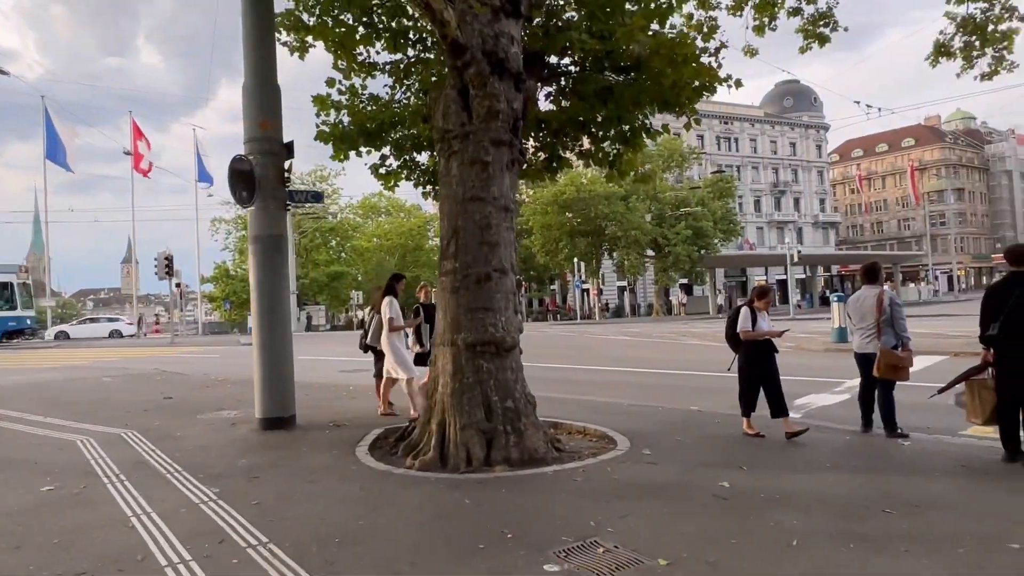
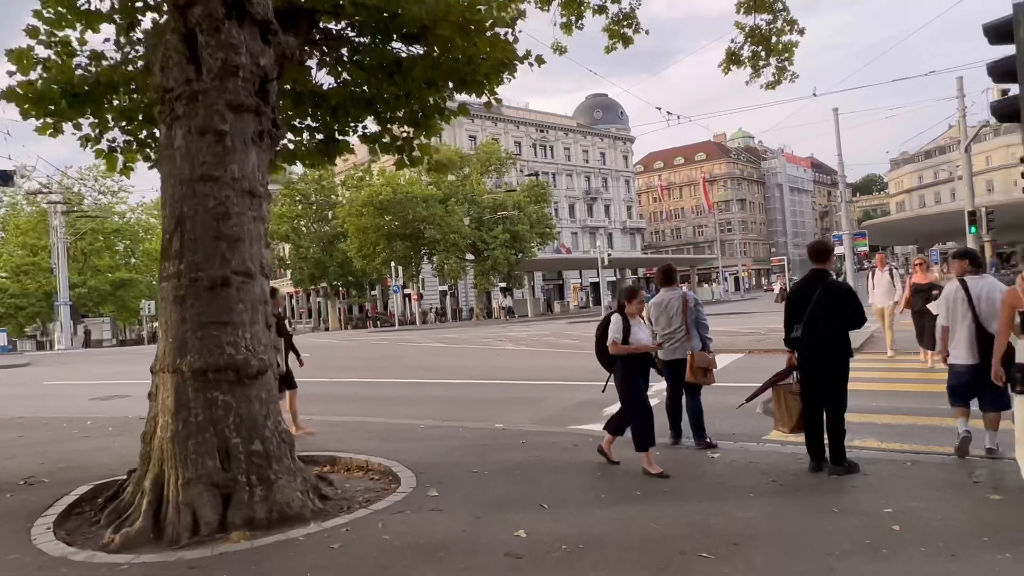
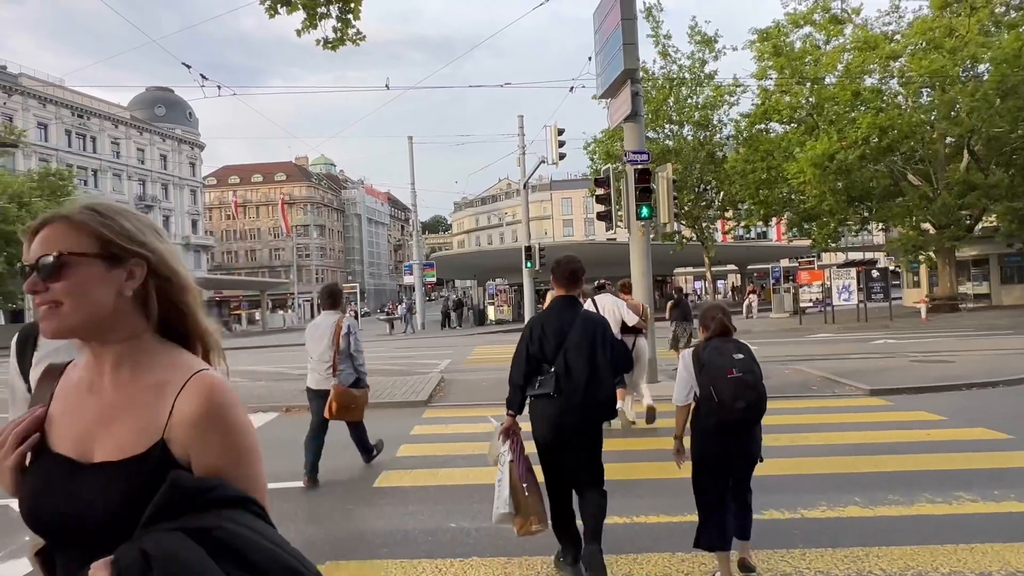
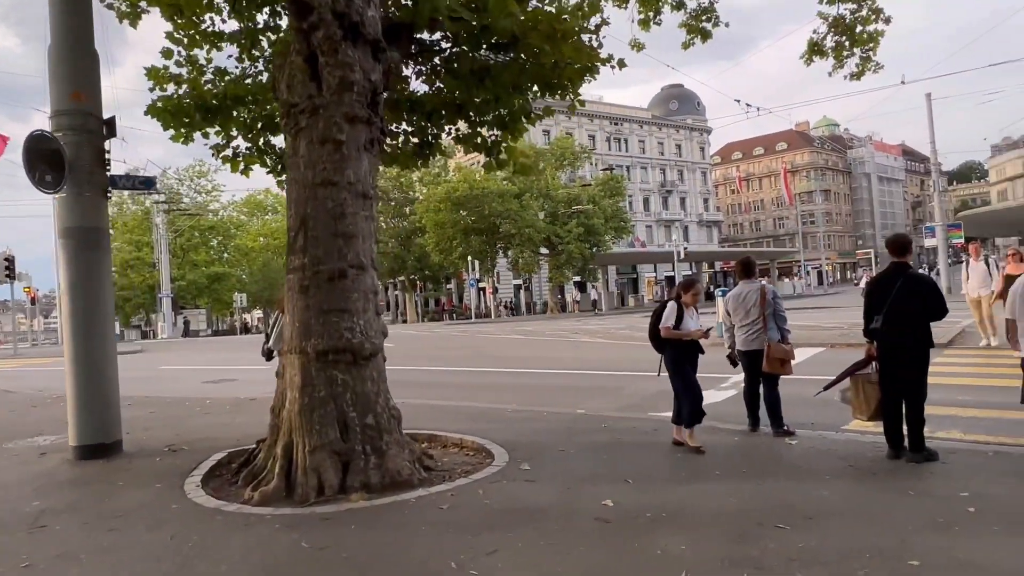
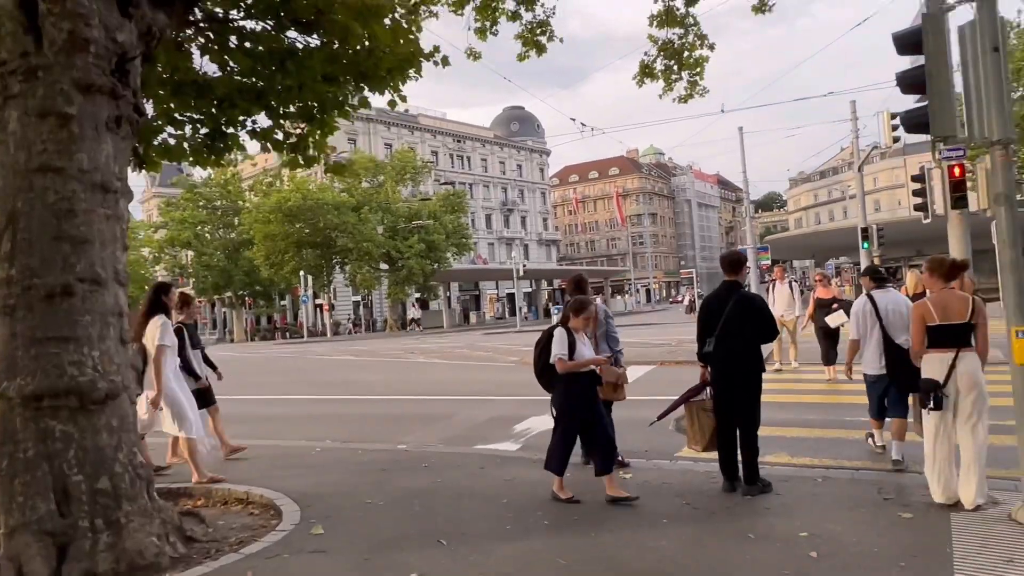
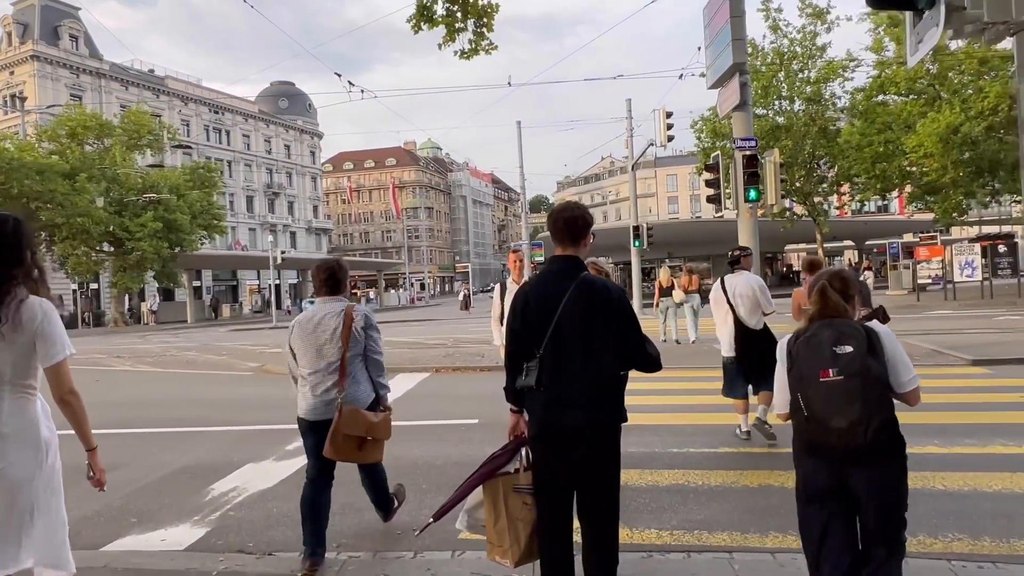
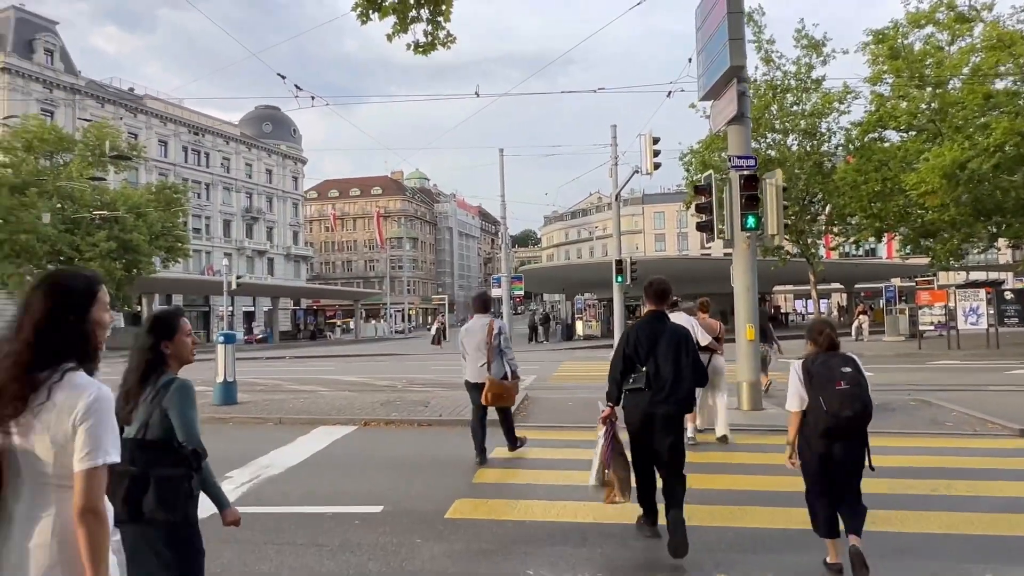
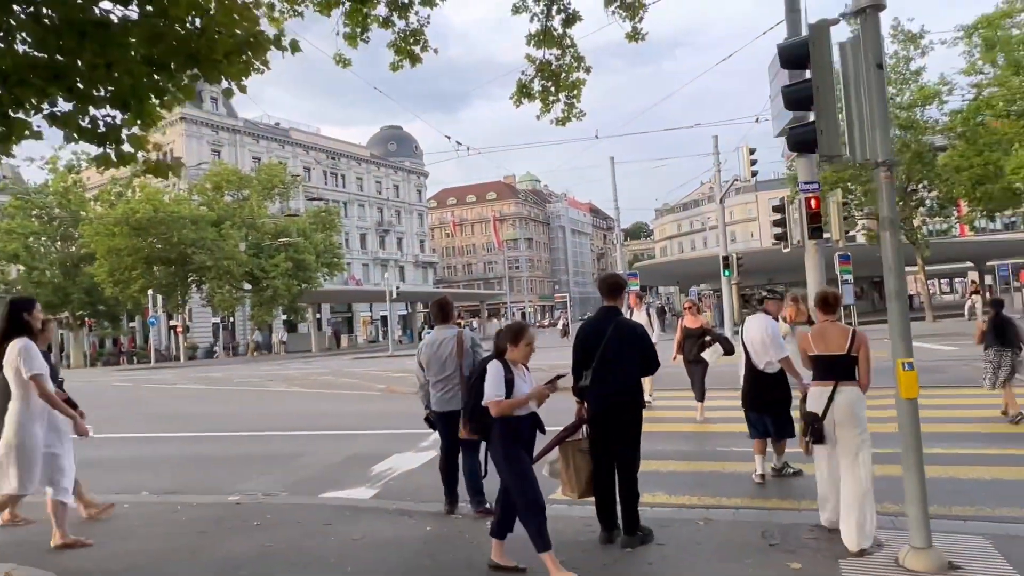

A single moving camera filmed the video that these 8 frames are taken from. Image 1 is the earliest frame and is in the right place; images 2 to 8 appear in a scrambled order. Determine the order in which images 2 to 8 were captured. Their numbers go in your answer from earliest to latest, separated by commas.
4, 2, 5, 8, 6, 3, 7
